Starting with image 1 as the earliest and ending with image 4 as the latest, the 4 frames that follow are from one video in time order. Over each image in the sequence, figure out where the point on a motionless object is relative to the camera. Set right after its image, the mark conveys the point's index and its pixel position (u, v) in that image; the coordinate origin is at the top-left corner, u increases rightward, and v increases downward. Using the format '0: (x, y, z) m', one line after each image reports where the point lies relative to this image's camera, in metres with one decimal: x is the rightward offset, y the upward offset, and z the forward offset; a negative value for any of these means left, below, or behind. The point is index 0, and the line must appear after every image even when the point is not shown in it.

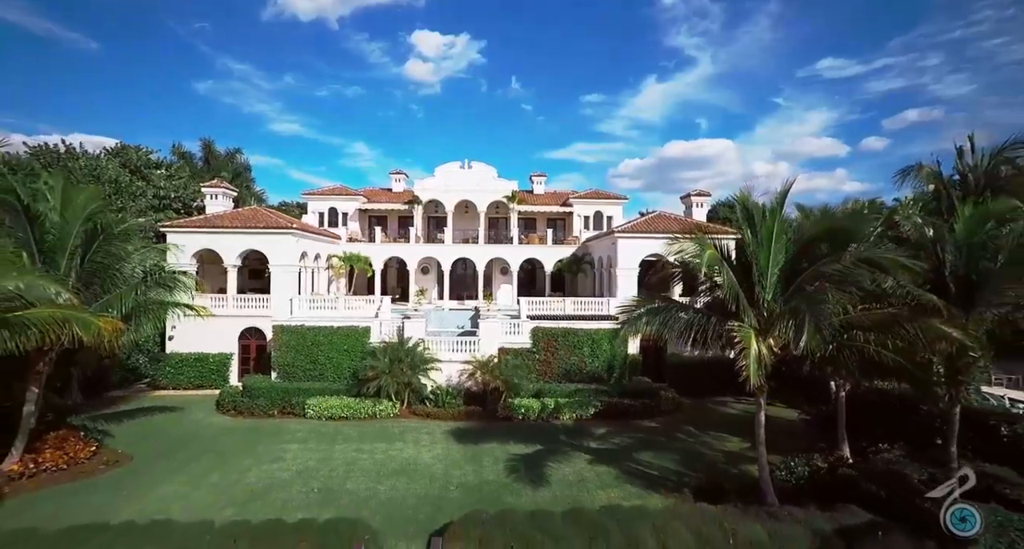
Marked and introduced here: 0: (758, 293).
0: (+6.2, -0.5, +12.4) m
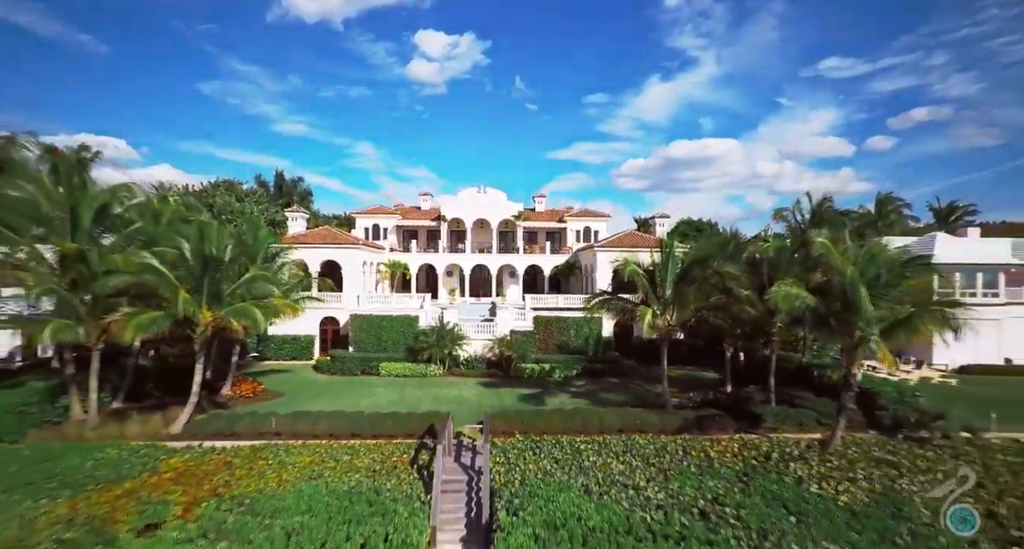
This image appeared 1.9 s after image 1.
0: (+6.6, -0.7, +21.7) m
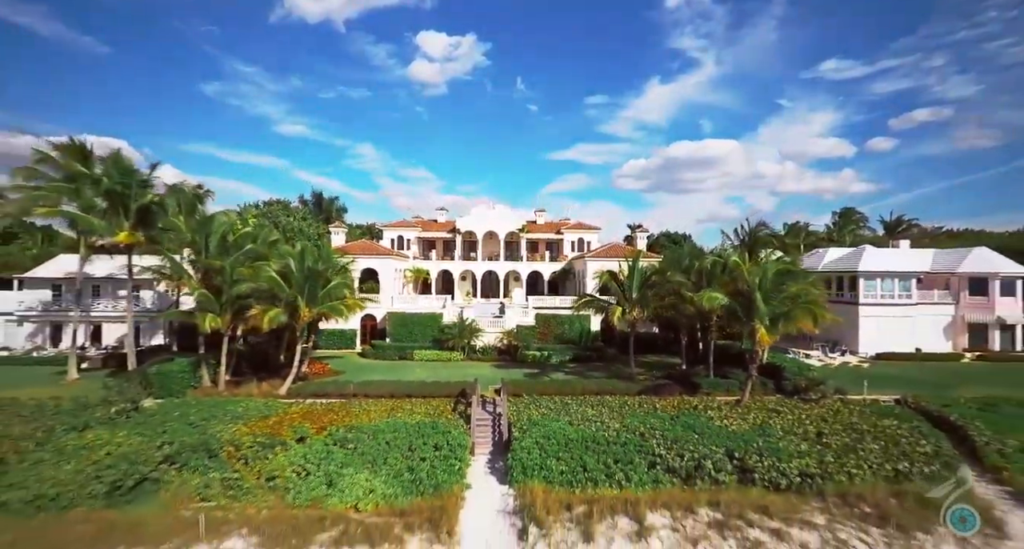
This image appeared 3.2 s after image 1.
0: (+7.1, -1.2, +29.4) m
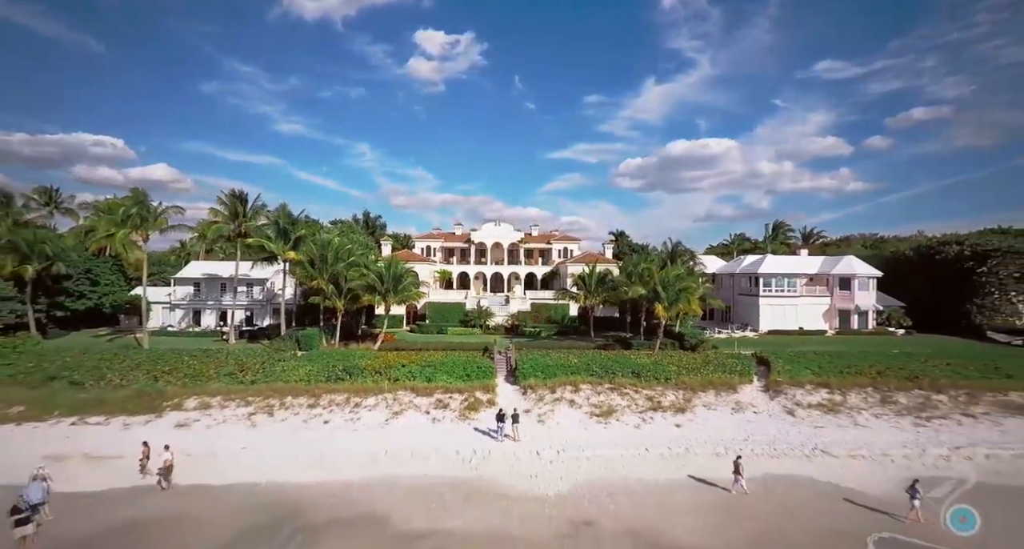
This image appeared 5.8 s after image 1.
0: (+7.4, -1.3, +45.8) m
